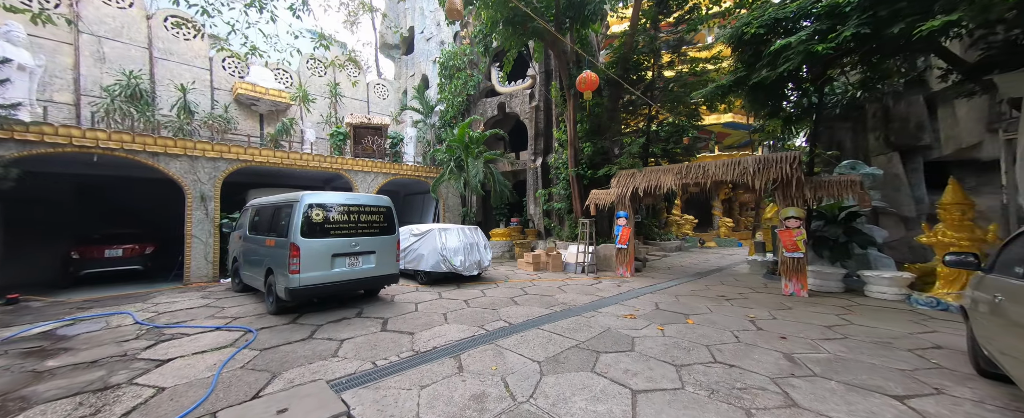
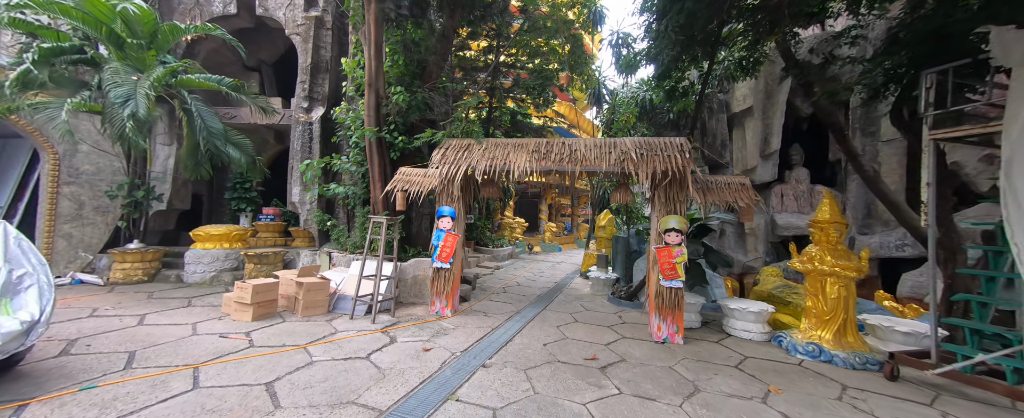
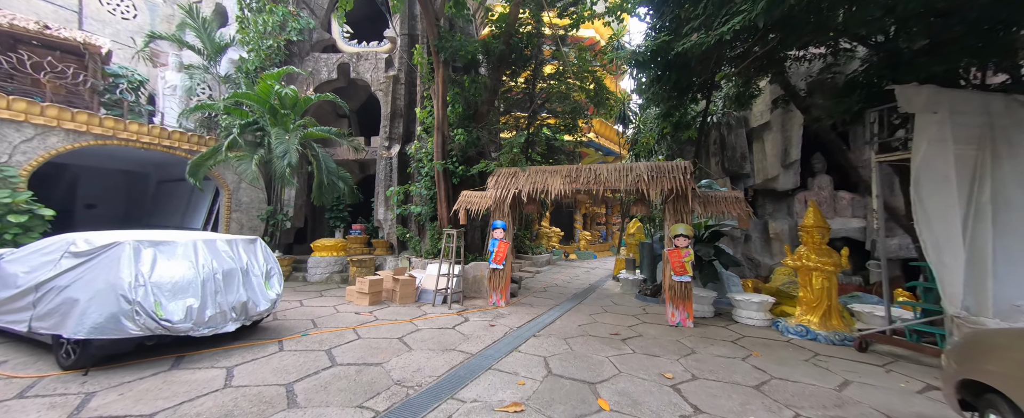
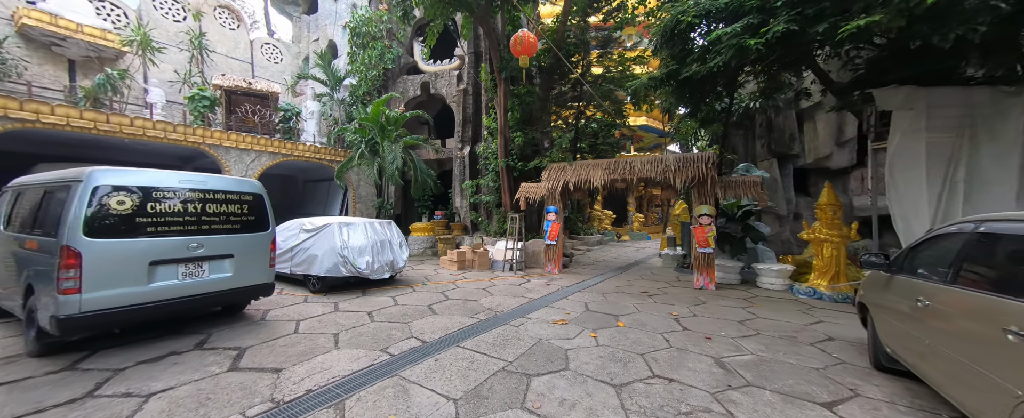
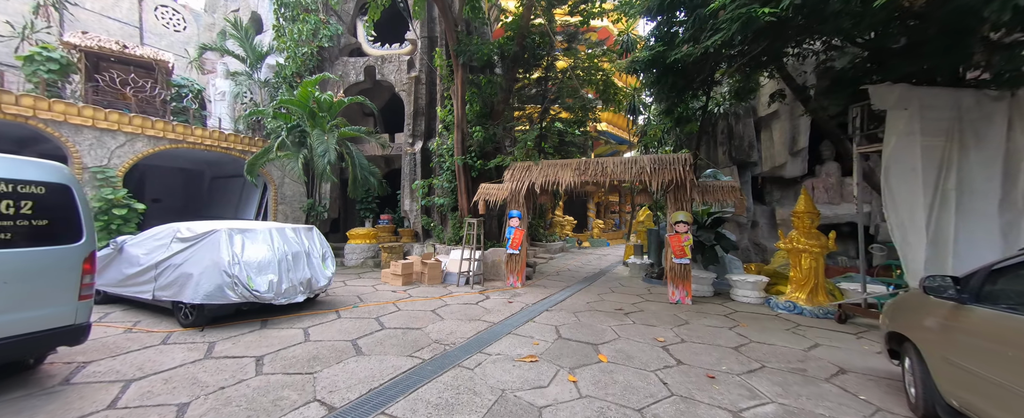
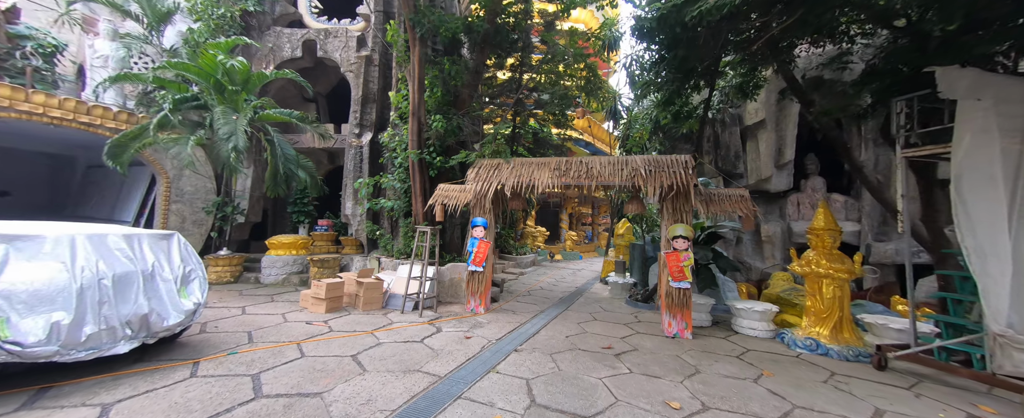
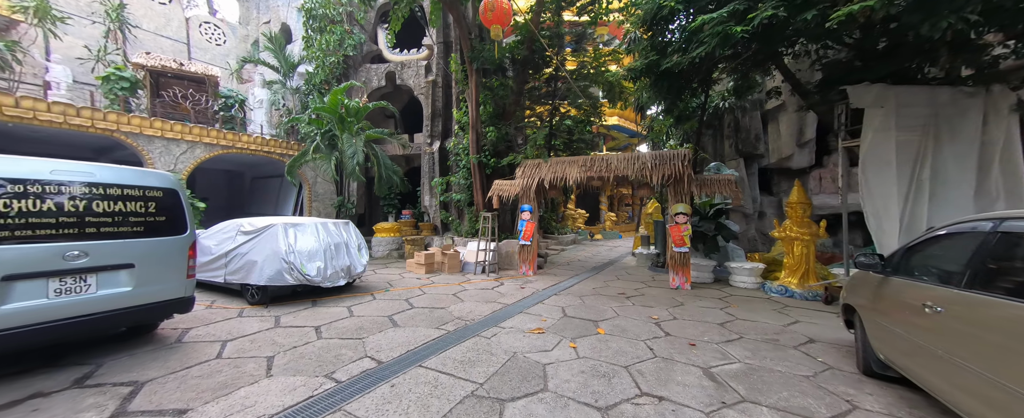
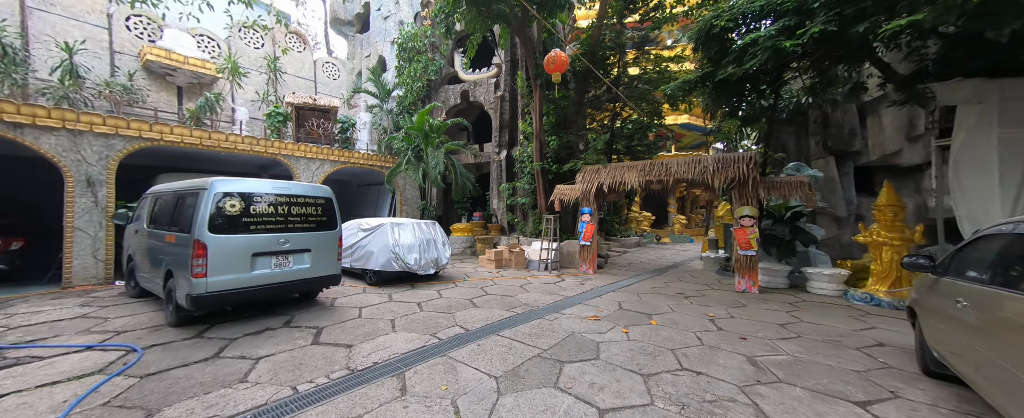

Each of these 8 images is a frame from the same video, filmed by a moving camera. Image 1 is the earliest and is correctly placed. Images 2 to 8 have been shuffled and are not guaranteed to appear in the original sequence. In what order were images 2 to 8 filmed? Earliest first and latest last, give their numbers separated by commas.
8, 4, 7, 5, 3, 6, 2
